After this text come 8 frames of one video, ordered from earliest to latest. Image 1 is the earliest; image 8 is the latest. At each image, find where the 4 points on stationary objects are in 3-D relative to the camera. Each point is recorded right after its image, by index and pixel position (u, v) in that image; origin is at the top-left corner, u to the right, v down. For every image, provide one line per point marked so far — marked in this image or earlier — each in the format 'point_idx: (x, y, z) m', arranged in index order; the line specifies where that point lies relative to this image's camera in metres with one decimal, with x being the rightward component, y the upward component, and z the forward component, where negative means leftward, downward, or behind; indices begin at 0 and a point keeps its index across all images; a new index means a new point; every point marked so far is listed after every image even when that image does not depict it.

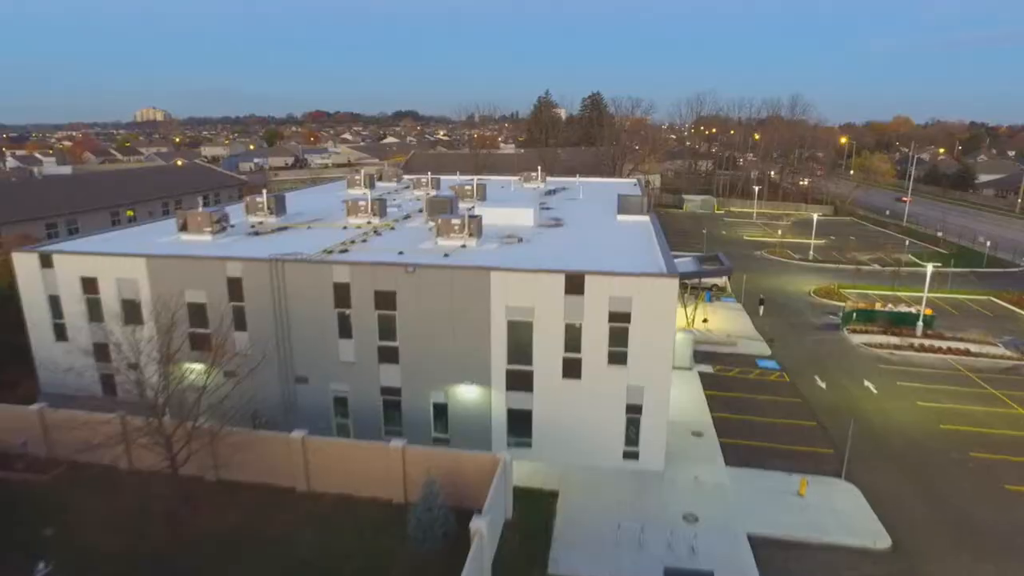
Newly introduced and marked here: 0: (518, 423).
0: (+0.2, -3.1, +15.6) m
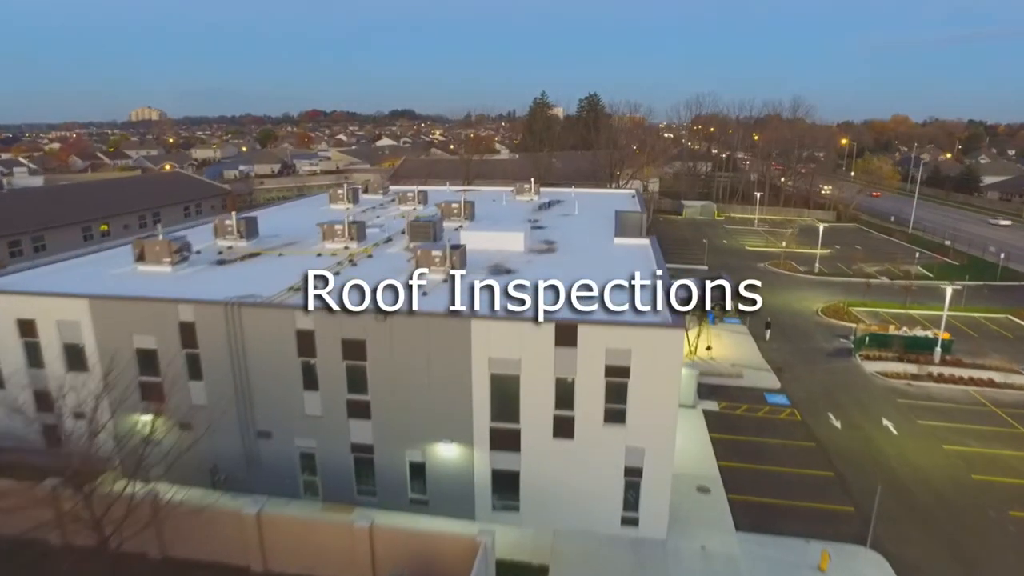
0: (-0.1, -4.0, +13.9) m
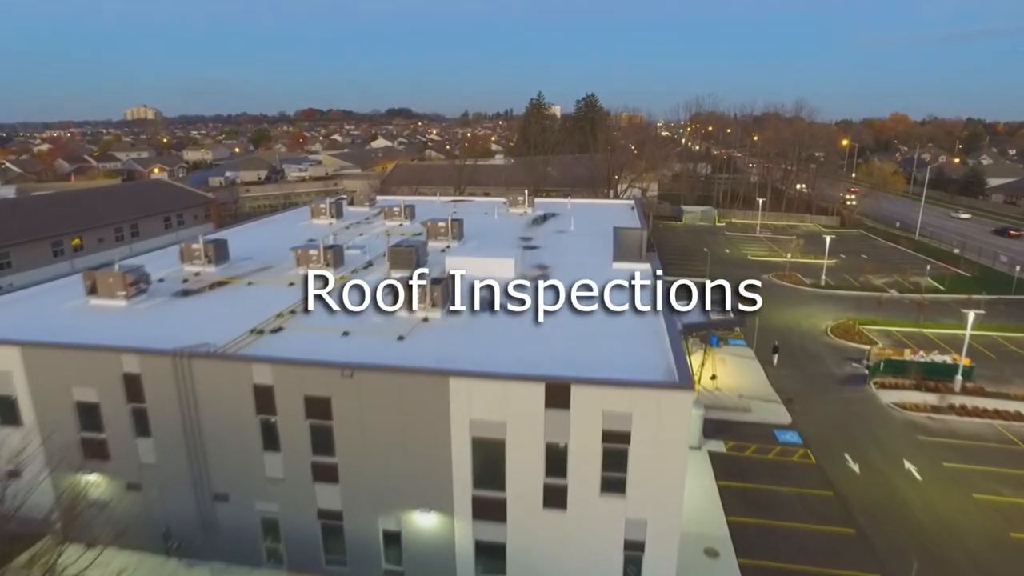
0: (-0.4, -4.9, +12.4) m
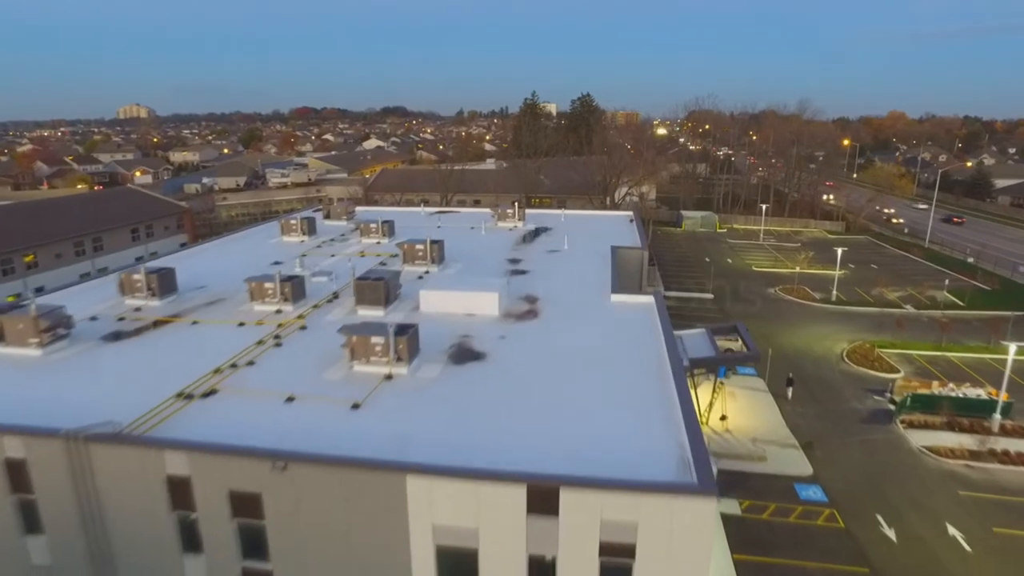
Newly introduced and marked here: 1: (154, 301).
0: (-0.7, -5.9, +10.0) m
1: (-9.3, -0.3, +17.4) m
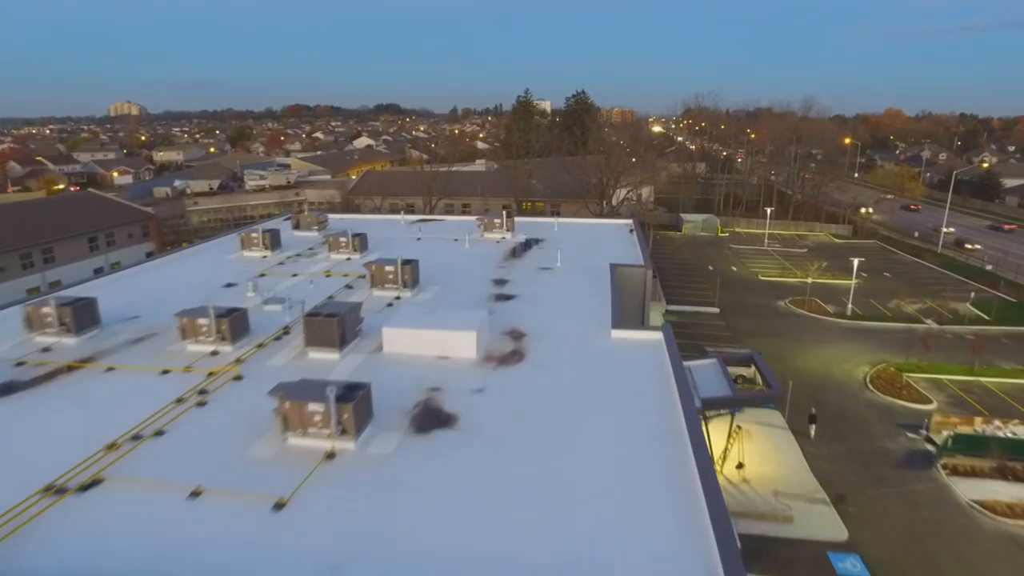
0: (-1.1, -6.6, +7.3) m
1: (-9.7, -1.1, +14.6) m
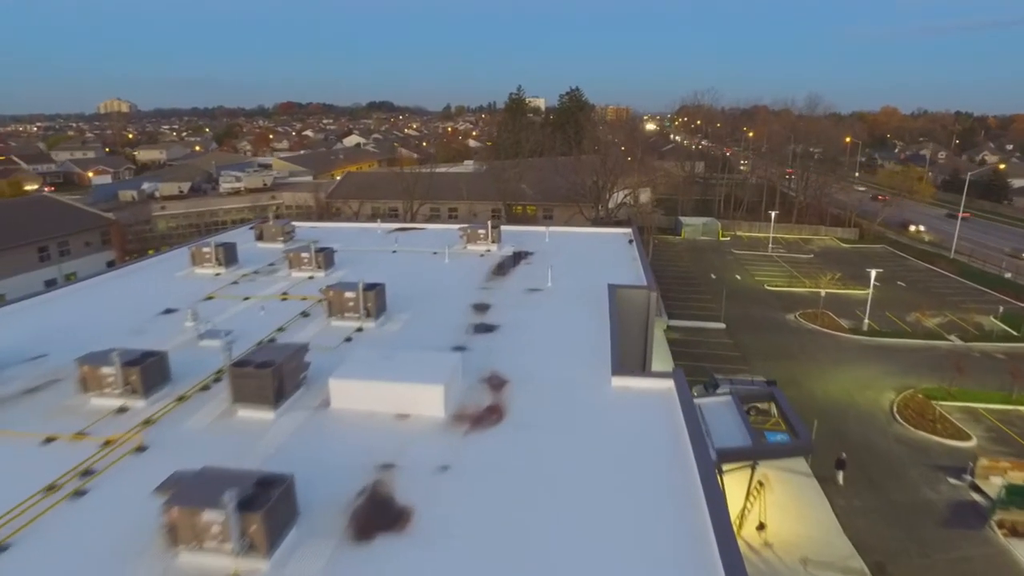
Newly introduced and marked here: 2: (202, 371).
0: (-1.4, -7.3, +4.7) m
1: (-10.1, -1.8, +11.9) m
2: (-5.9, -1.5, +12.9) m
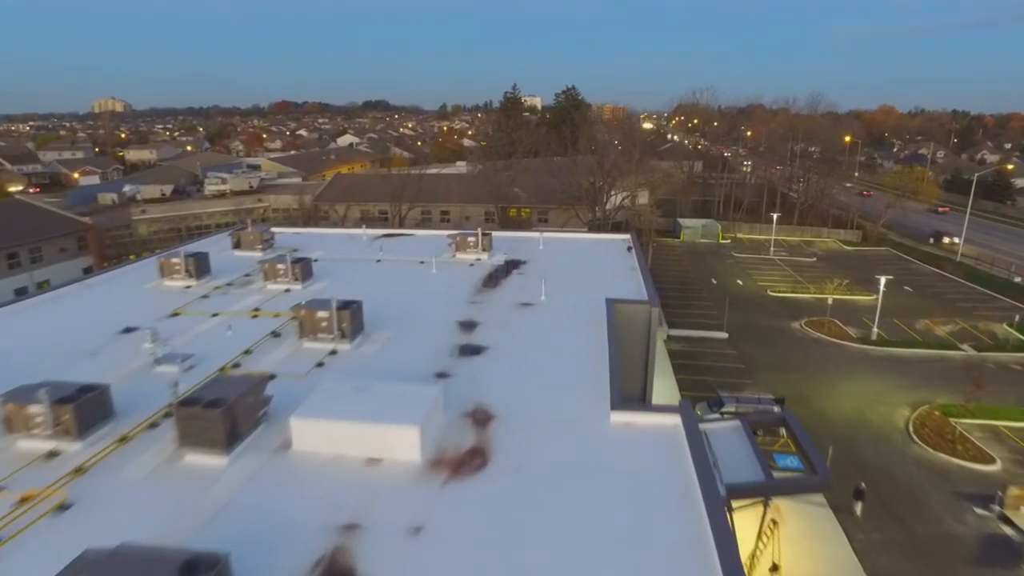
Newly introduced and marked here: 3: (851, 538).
0: (-1.5, -7.7, +3.3) m
1: (-10.3, -2.2, +10.5) m
2: (-6.1, -1.9, +11.5) m
3: (+7.5, -5.6, +14.9) m
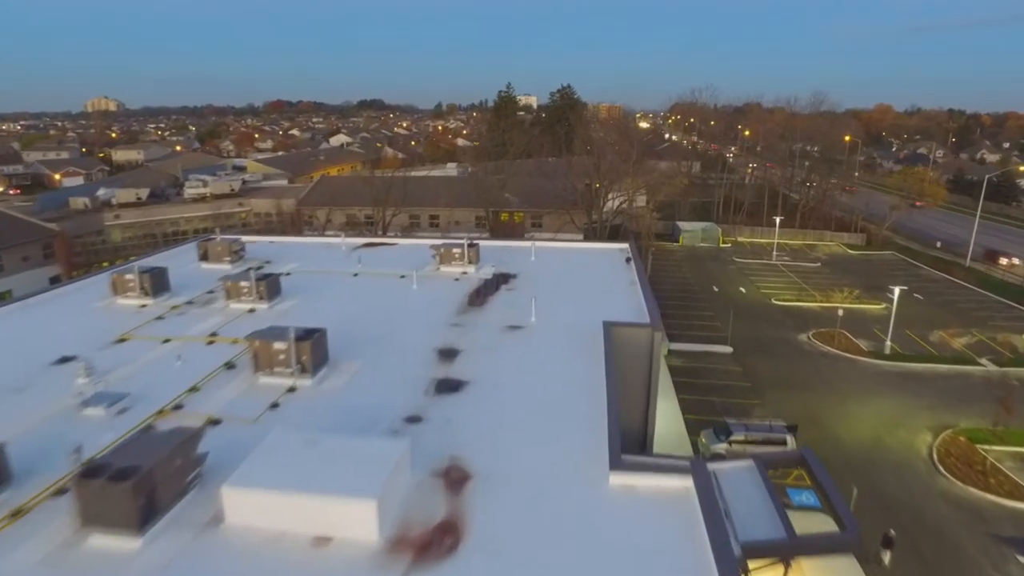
0: (-1.7, -8.2, +1.6) m
1: (-10.5, -2.7, +8.7) m
2: (-6.3, -2.4, +9.7) m
3: (+7.2, -6.0, +13.3) m
